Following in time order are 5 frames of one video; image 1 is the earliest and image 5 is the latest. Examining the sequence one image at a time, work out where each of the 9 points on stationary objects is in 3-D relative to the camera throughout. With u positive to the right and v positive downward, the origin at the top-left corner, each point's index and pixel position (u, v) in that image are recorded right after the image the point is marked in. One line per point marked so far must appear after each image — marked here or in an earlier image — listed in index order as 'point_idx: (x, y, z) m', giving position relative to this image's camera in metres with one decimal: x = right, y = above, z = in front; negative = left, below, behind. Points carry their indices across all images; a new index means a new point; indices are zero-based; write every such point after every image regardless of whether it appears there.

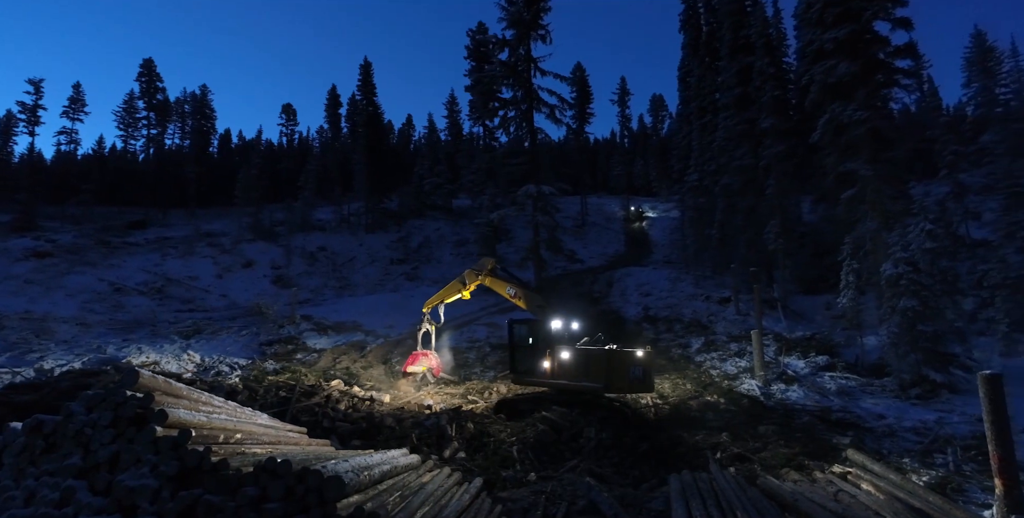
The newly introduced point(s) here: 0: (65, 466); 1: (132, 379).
0: (-3.1, -1.4, +3.9) m
1: (-2.9, -0.9, +4.2) m
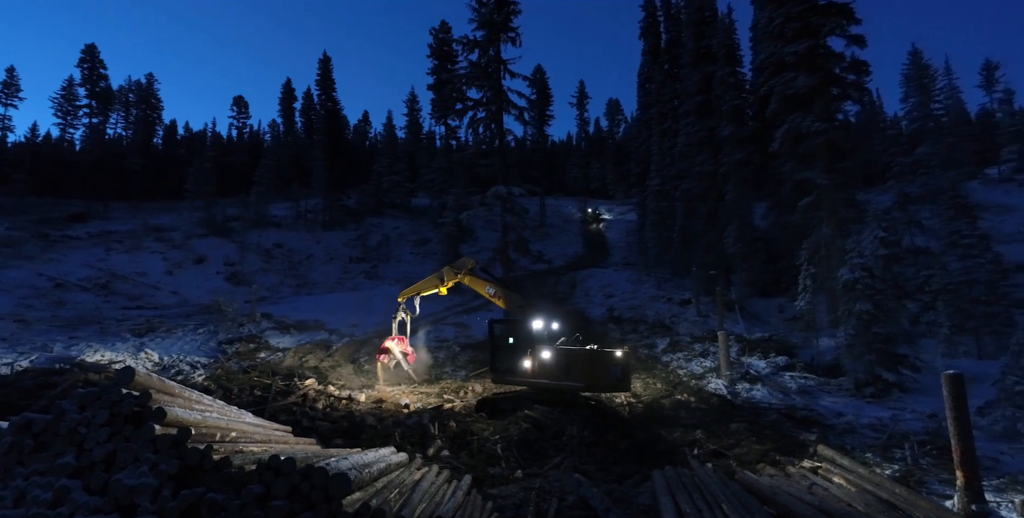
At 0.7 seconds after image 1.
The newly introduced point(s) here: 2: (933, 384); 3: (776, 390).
0: (-3.1, -1.4, +3.8) m
1: (-2.8, -0.9, +4.1) m
2: (+10.7, -3.2, +14.4) m
3: (+6.9, -3.4, +14.6) m
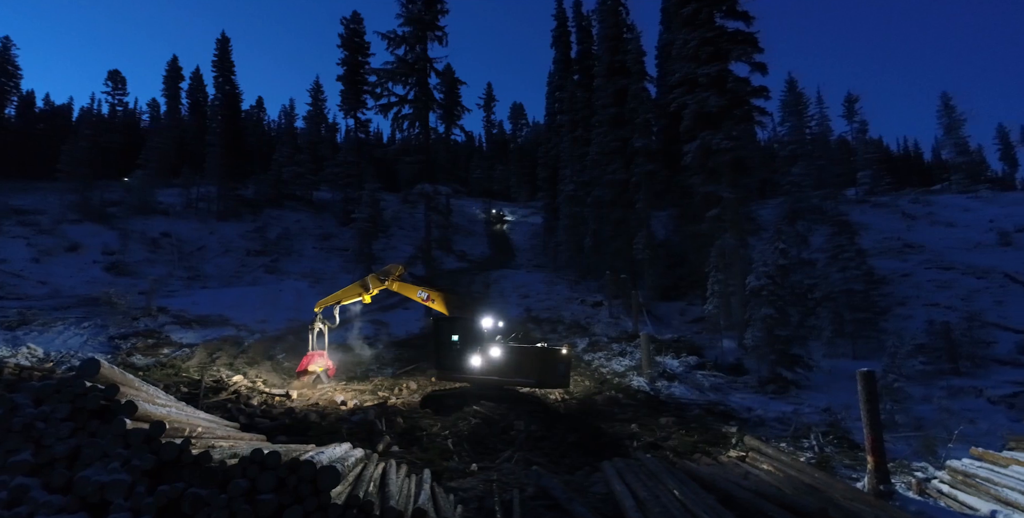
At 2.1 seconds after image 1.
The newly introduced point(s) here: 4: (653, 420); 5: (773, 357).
0: (-3.1, -1.3, +3.5) m
1: (-2.9, -0.8, +3.8) m
2: (+8.9, -3.5, +16.0) m
3: (+5.1, -3.6, +15.6) m
4: (+2.7, -3.0, +10.5) m
5: (+7.3, -2.8, +15.7) m
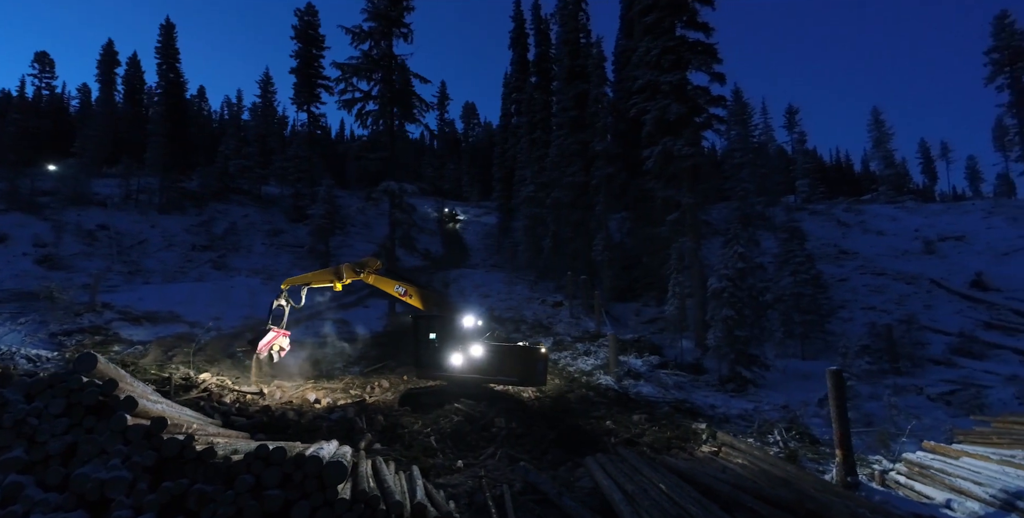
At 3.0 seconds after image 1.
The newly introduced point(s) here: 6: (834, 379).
0: (-3.0, -1.2, +3.3) m
1: (-2.9, -0.7, +3.7) m
2: (+8.0, -3.7, +16.7) m
3: (+4.3, -3.6, +16.0) m
4: (+2.2, -3.1, +10.7) m
5: (+6.5, -2.8, +16.3) m
6: (+3.9, -1.5, +6.8) m
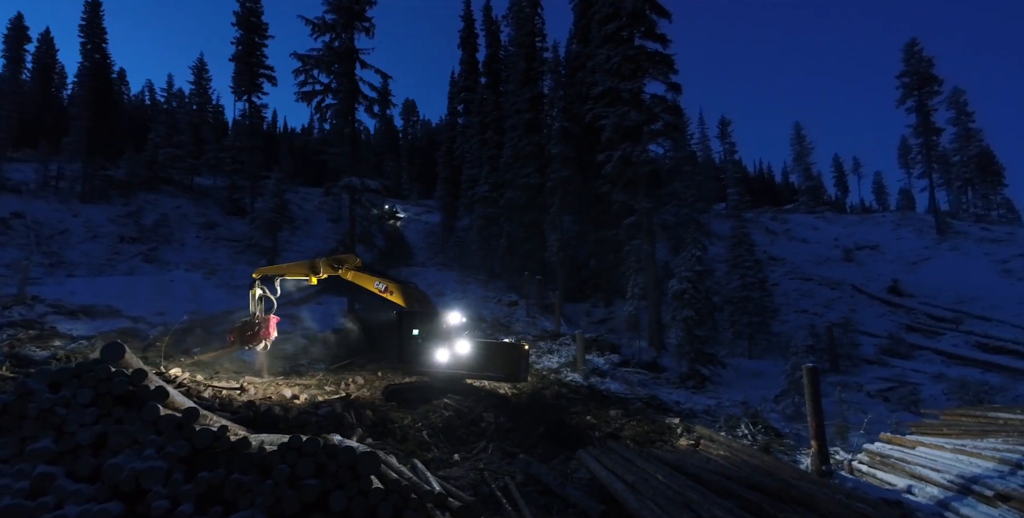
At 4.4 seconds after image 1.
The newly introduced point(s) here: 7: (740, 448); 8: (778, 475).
0: (-2.8, -1.1, +3.2) m
1: (-2.6, -0.6, +3.6) m
2: (+7.1, -3.7, +17.4) m
3: (+3.4, -3.7, +16.5) m
4: (+1.8, -3.0, +11.0) m
5: (+5.7, -2.9, +16.9) m
6: (+3.9, -1.5, +7.2) m
7: (+3.1, -2.6, +7.6) m
8: (+3.1, -2.5, +6.5) m
